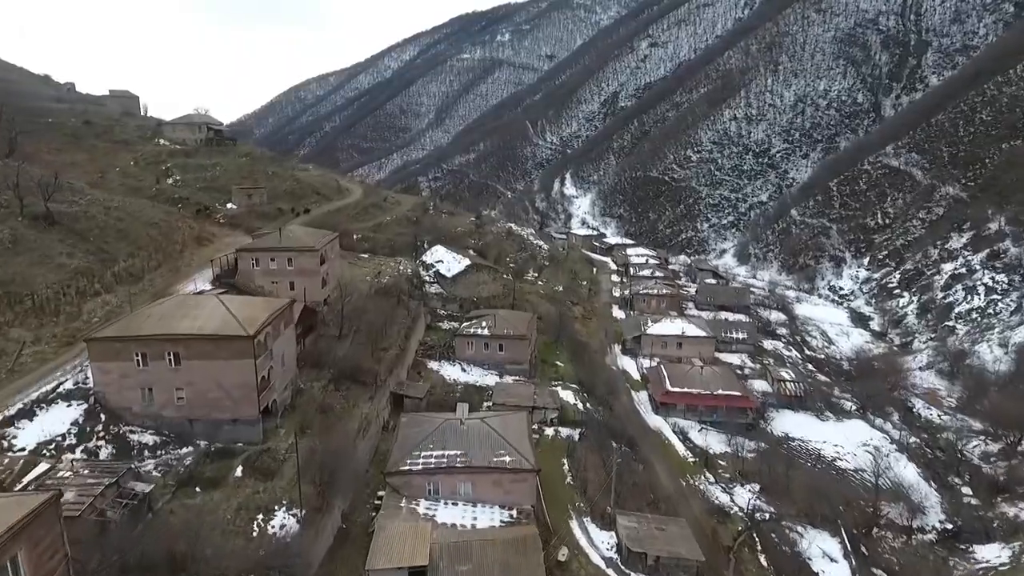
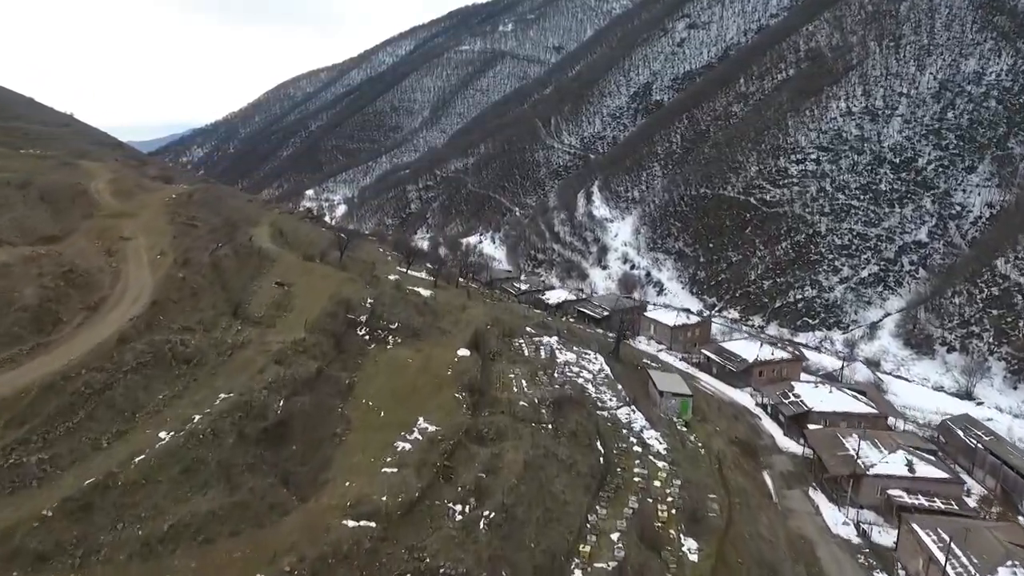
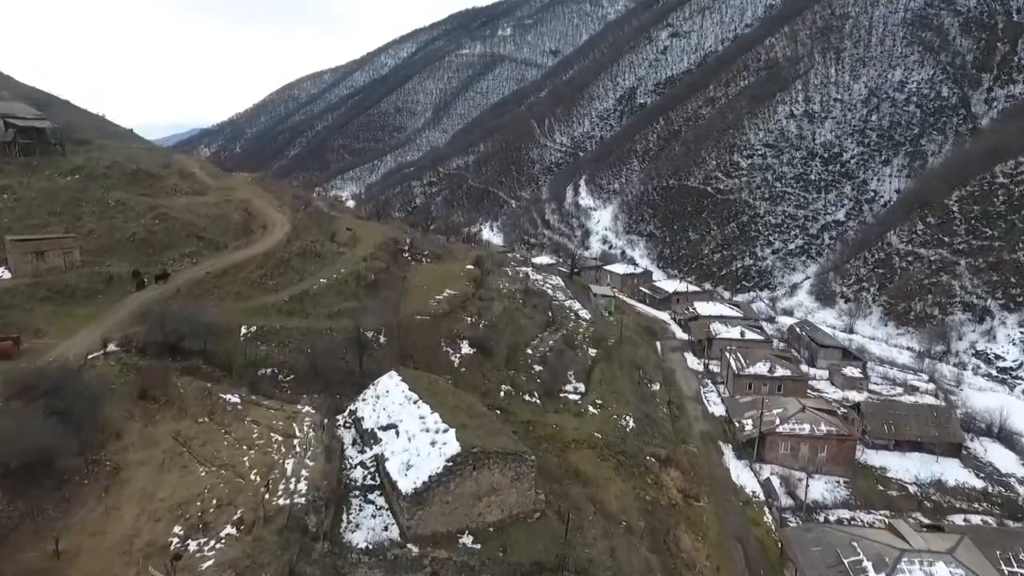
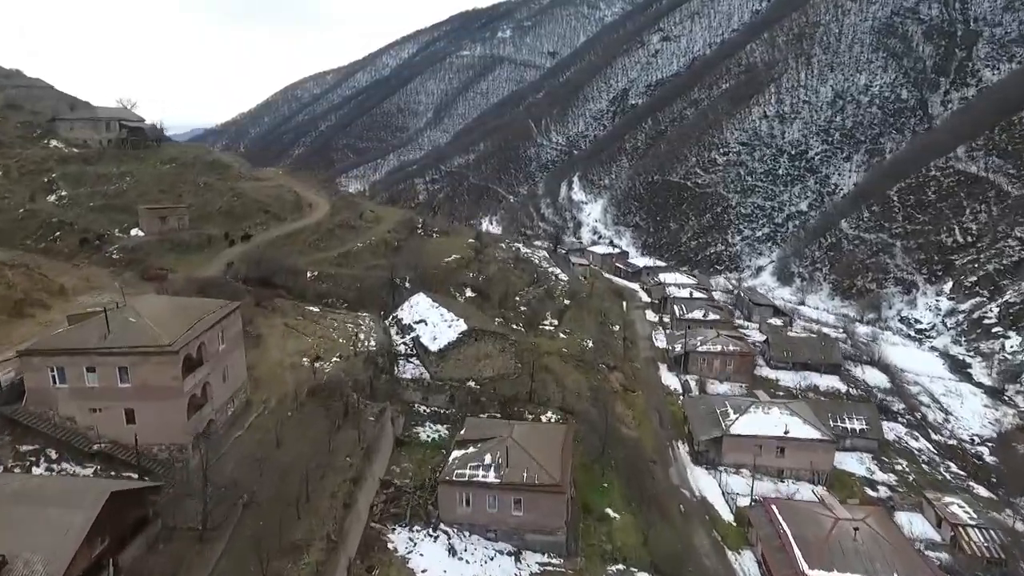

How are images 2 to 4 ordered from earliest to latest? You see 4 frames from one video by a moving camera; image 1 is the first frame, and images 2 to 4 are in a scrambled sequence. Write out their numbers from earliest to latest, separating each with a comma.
4, 3, 2
